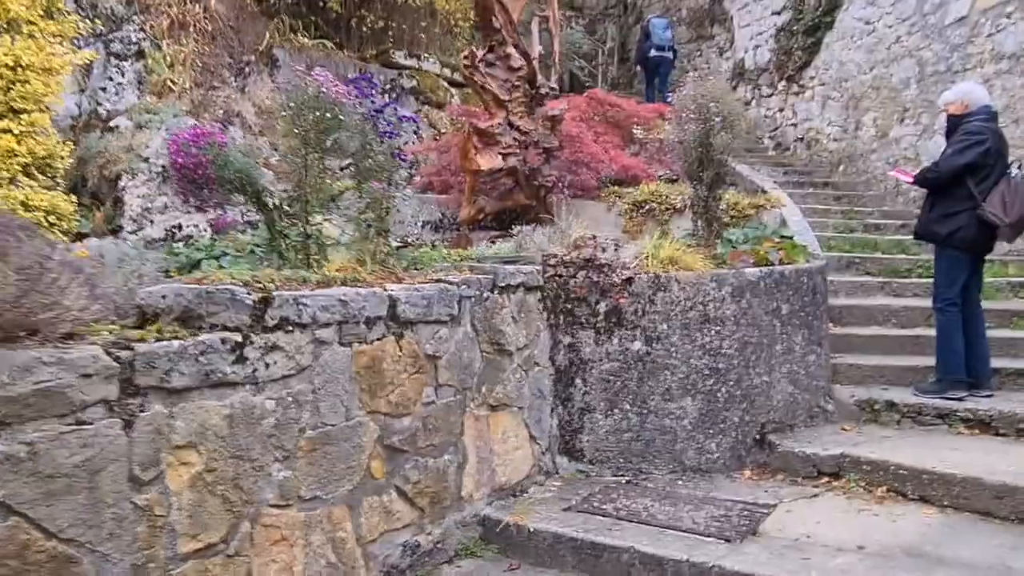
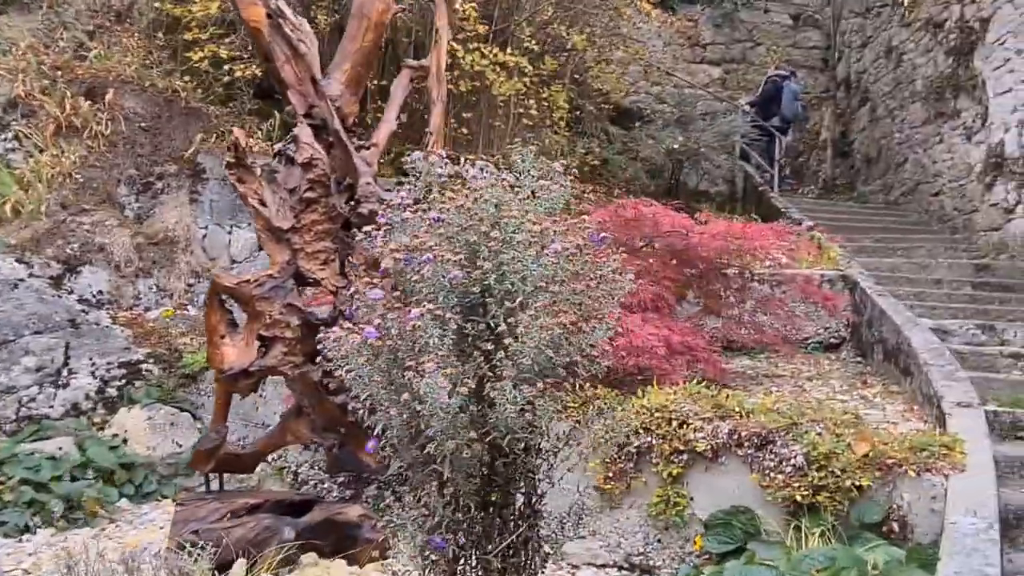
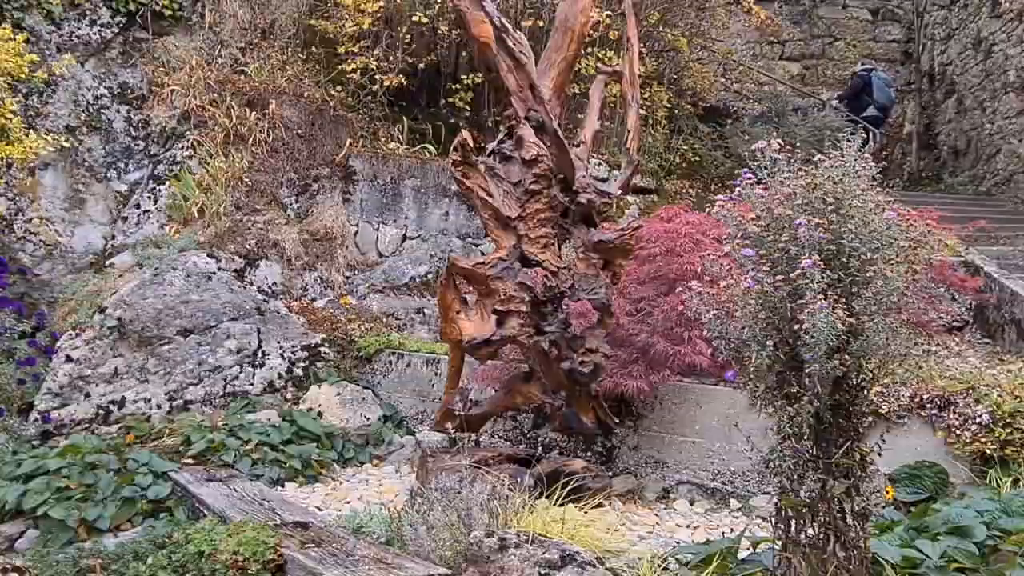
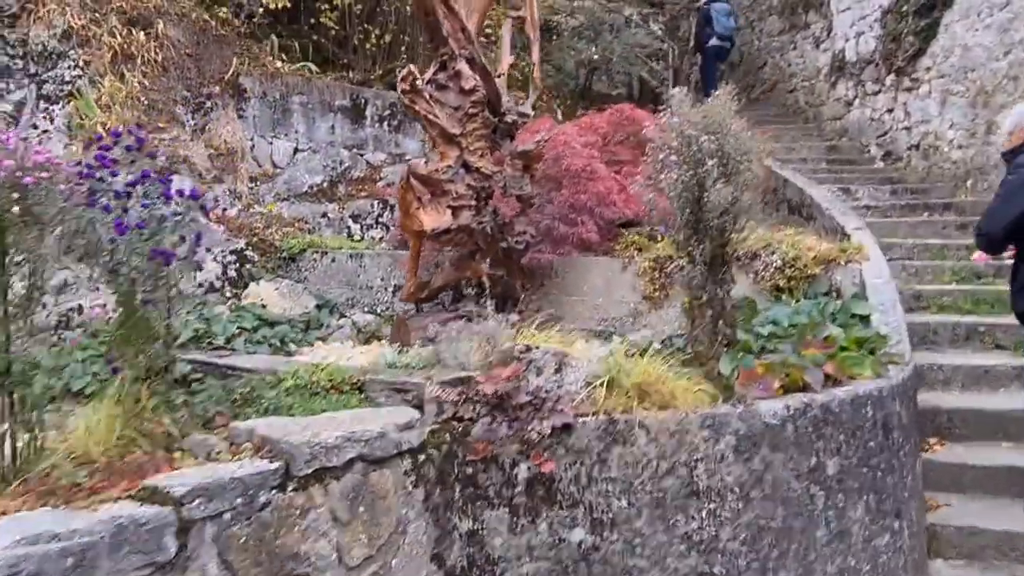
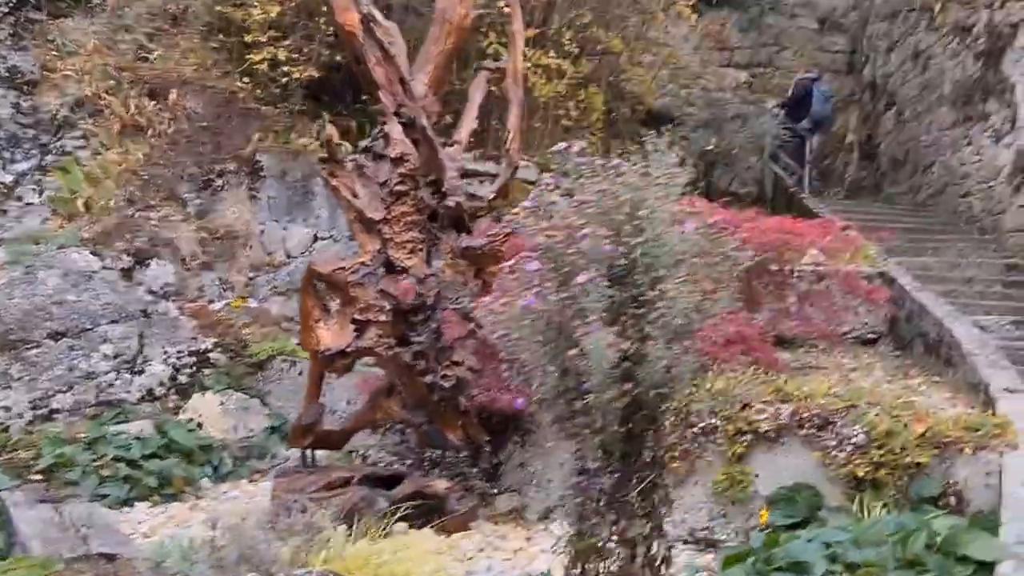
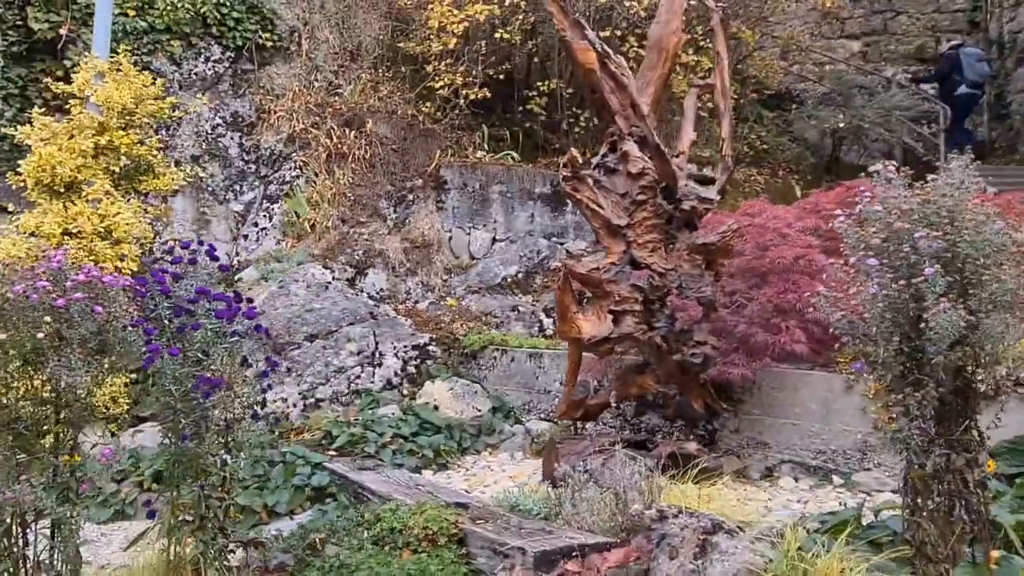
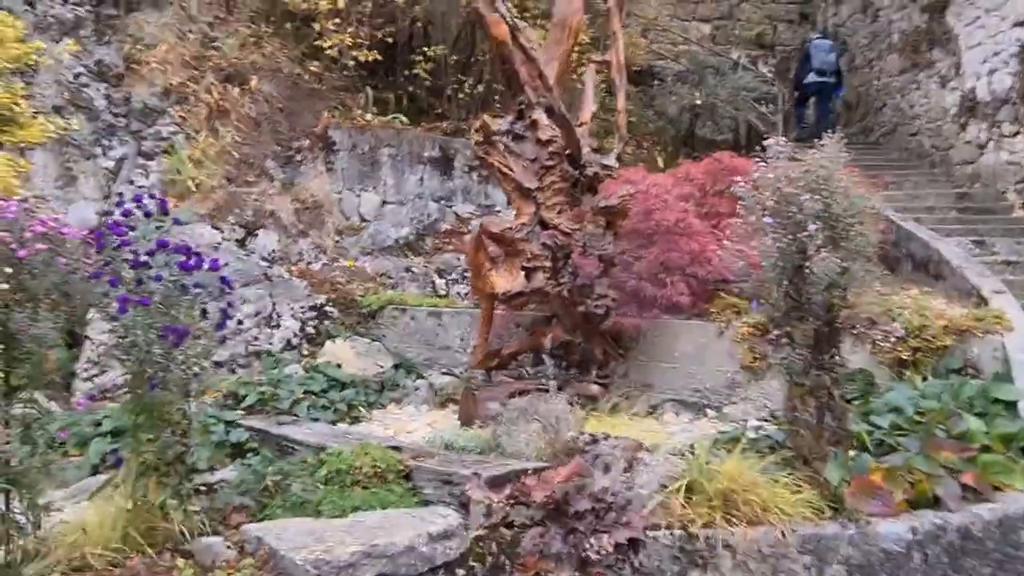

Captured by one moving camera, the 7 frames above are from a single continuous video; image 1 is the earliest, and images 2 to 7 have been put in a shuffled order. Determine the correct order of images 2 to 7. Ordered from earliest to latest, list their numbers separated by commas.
4, 7, 6, 3, 5, 2
